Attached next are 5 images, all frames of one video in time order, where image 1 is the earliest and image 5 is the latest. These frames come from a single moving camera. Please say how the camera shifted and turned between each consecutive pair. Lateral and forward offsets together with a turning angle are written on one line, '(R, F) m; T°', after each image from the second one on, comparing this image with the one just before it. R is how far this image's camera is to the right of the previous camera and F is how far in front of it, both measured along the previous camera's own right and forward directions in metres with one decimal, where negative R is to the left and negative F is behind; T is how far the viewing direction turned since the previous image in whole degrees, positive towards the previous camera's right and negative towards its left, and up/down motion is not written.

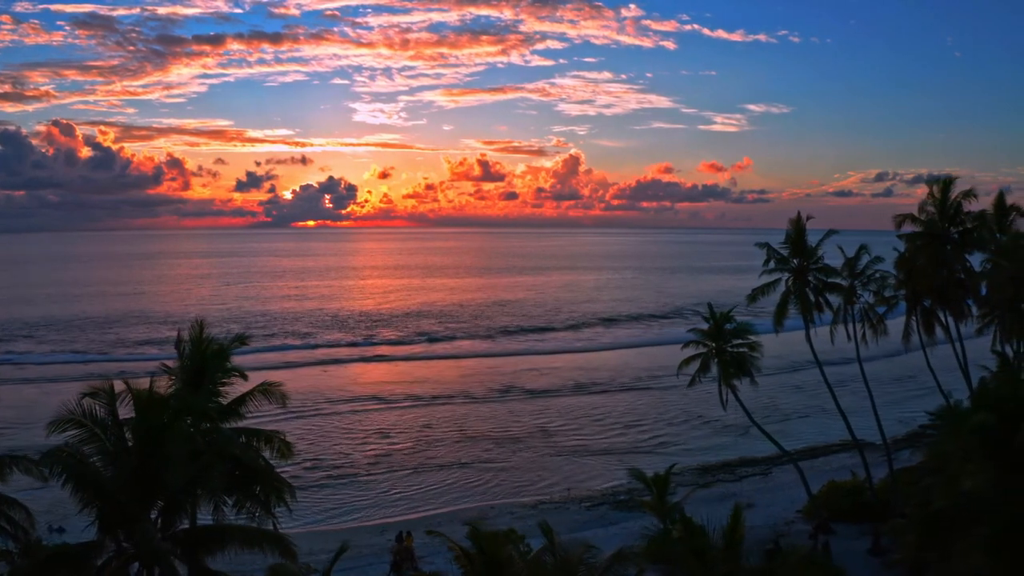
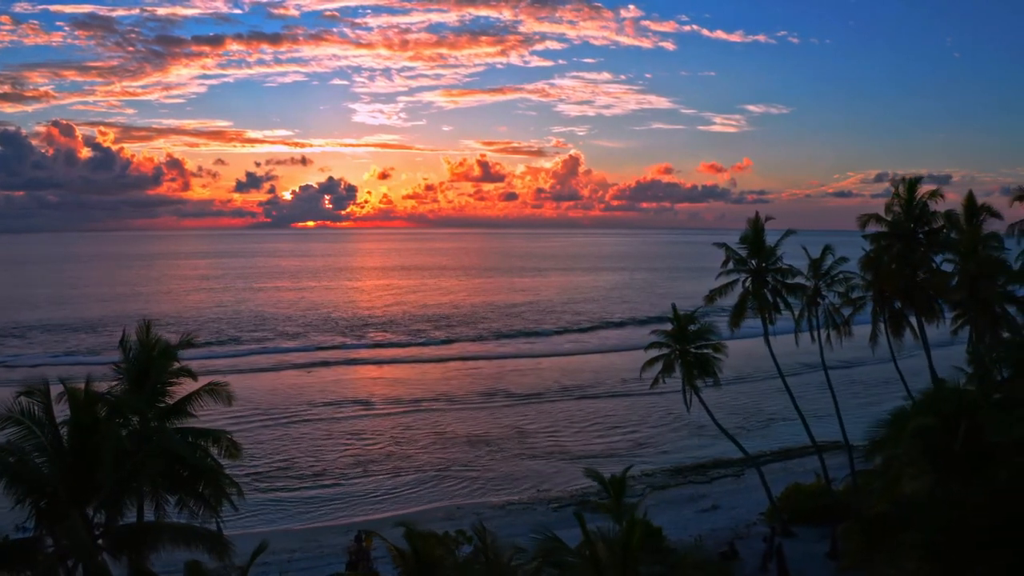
(+0.9, +0.2) m; 0°
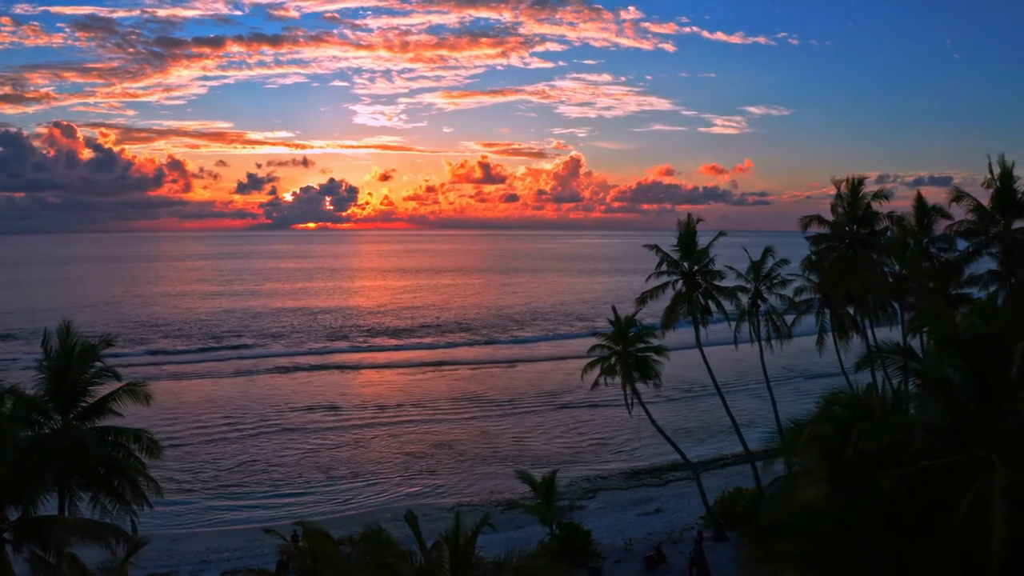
(+1.5, +0.1) m; 0°
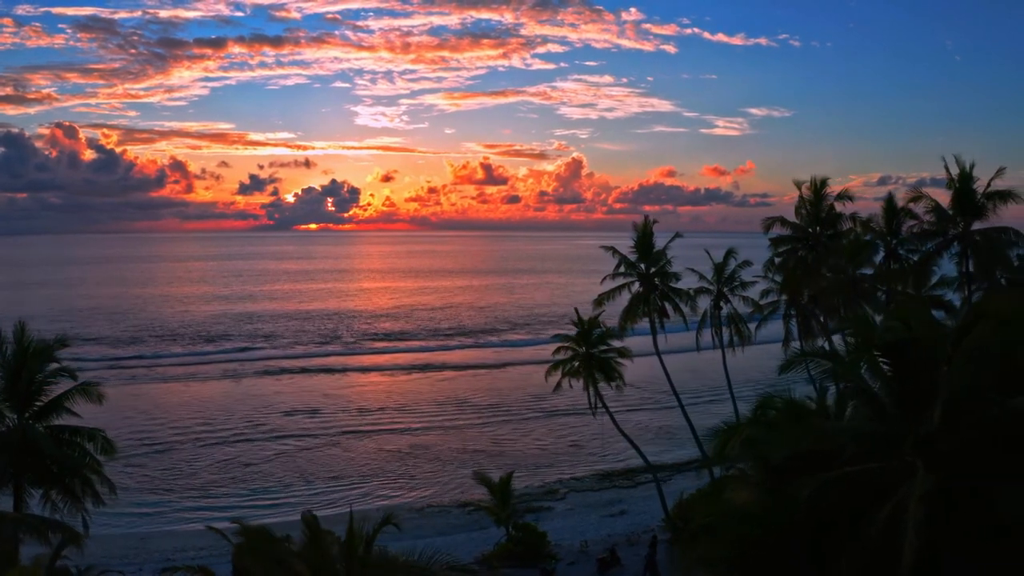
(+0.9, 0.0) m; 0°
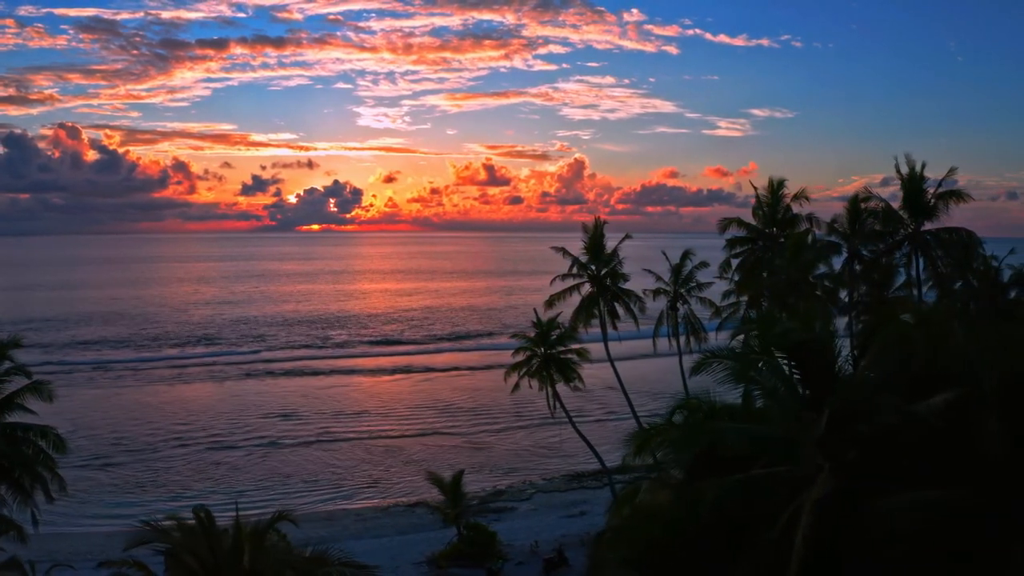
(+1.1, -0.1) m; 0°
